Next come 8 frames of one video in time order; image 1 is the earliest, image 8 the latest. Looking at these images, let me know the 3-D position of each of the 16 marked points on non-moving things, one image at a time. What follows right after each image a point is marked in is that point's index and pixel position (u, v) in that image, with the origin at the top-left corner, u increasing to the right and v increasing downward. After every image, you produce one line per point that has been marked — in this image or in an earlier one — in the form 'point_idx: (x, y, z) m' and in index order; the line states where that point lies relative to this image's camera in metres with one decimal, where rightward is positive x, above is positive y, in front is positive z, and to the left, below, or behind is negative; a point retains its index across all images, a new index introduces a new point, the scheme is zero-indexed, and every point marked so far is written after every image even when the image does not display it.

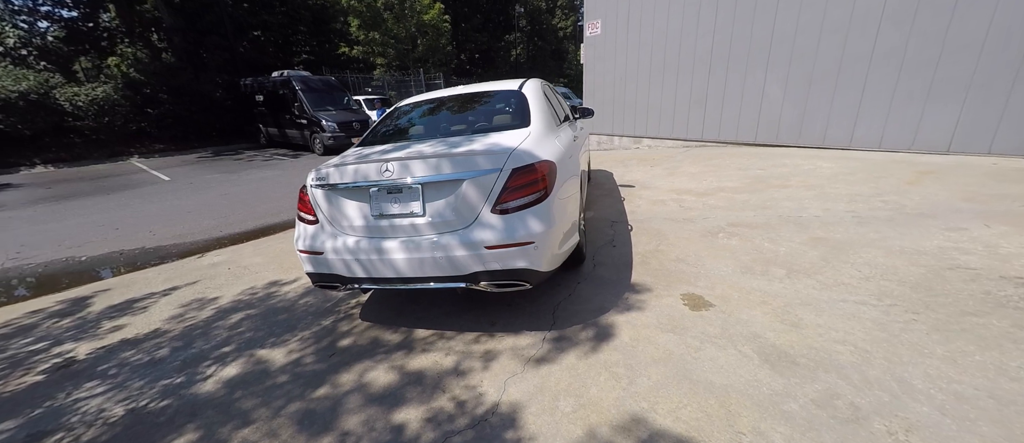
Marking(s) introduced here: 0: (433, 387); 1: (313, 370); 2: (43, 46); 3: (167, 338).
0: (-0.4, -0.8, +2.0) m
1: (-1.1, -0.8, +2.2) m
2: (-15.1, +5.5, +12.5) m
3: (-2.4, -0.8, +2.7) m
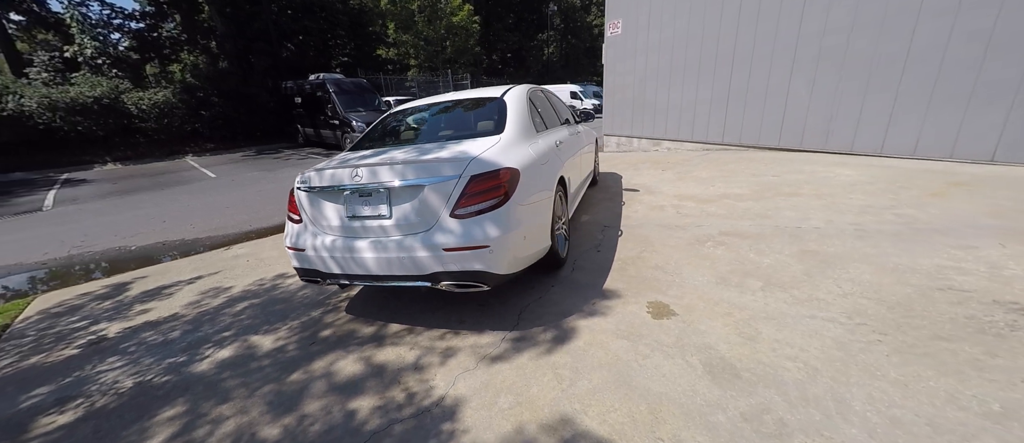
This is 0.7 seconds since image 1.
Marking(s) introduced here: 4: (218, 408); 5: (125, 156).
0: (-0.7, -0.9, +2.1) m
1: (-1.4, -0.8, +2.4) m
2: (-14.2, +5.9, +14.0) m
3: (-2.6, -0.8, +3.1) m
4: (-1.5, -1.0, +2.1) m
5: (-12.7, +2.2, +12.8) m
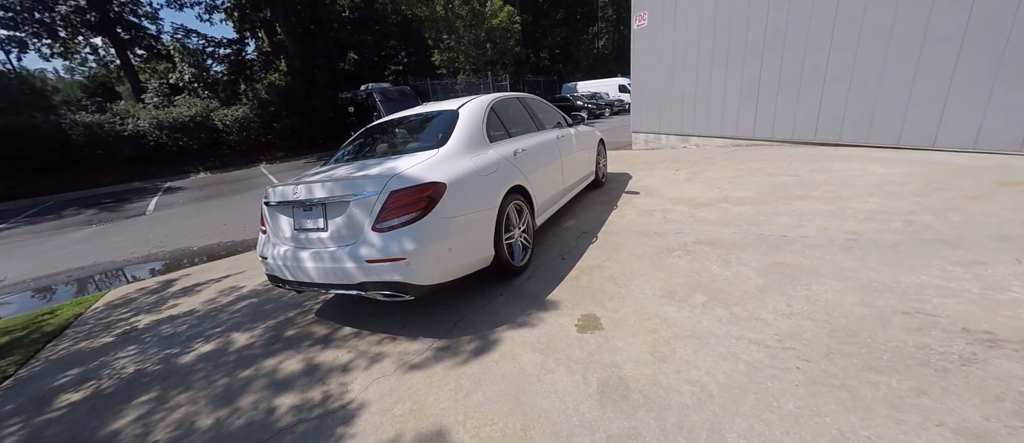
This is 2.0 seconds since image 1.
0: (-1.2, -0.9, +2.4) m
1: (-1.8, -0.9, +2.8) m
2: (-12.7, +5.8, +16.2) m
3: (-3.0, -0.9, +3.6) m
4: (-2.0, -1.1, +2.4) m
5: (-11.3, +2.1, +14.8) m
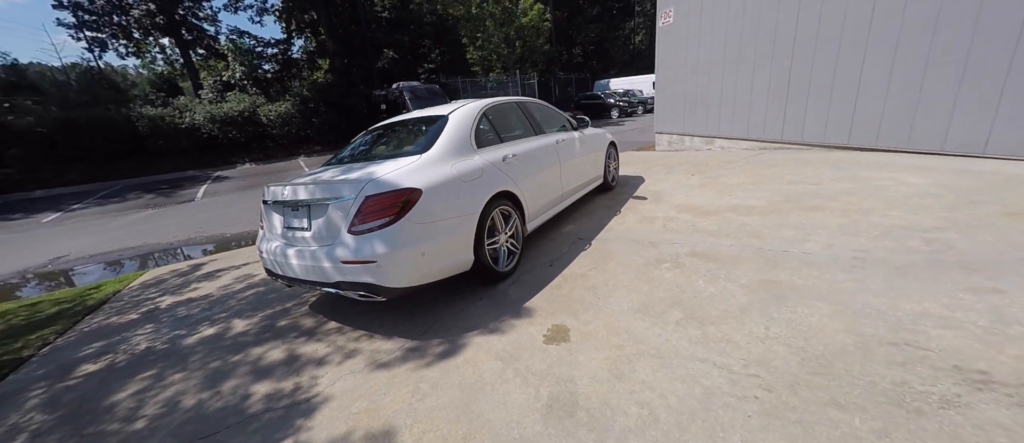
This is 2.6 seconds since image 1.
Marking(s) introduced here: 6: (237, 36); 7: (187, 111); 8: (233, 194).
0: (-1.4, -1.0, +2.5) m
1: (-2.0, -0.9, +3.0) m
2: (-11.3, +6.3, +17.2) m
3: (-3.1, -0.8, +3.9) m
4: (-2.2, -1.0, +2.6) m
5: (-10.2, +2.6, +15.8) m
6: (-12.2, +8.0, +17.3) m
7: (-12.6, +4.1, +15.1) m
8: (-7.7, +0.7, +10.8) m
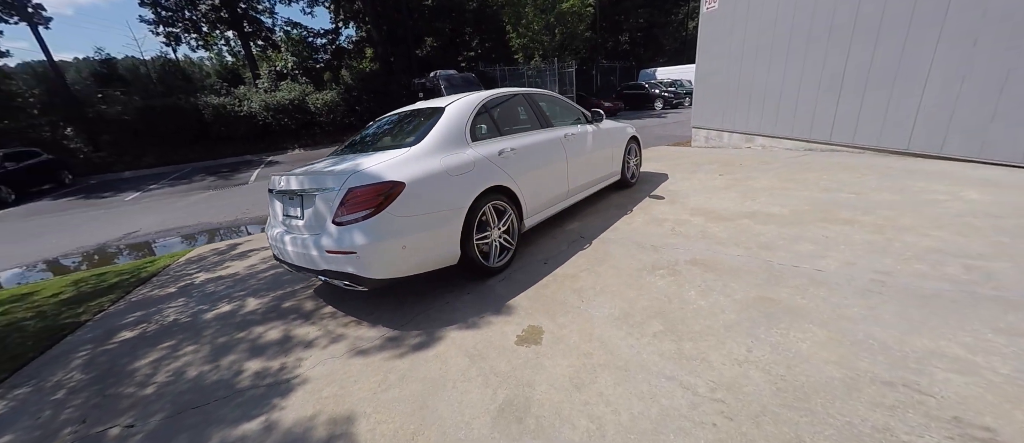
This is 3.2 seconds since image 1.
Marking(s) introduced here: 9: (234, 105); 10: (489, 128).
0: (-1.5, -0.9, +2.7) m
1: (-2.1, -0.8, +3.2) m
2: (-9.5, +7.3, +18.1) m
3: (-3.0, -0.6, +4.2) m
4: (-2.4, -0.9, +2.9) m
5: (-8.7, +3.4, +16.7) m
6: (-10.3, +9.0, +18.2) m
7: (-11.1, +5.1, +16.2) m
8: (-6.9, +1.3, +11.6) m
9: (-11.2, +4.7, +15.8) m
10: (-0.2, +0.8, +3.4) m
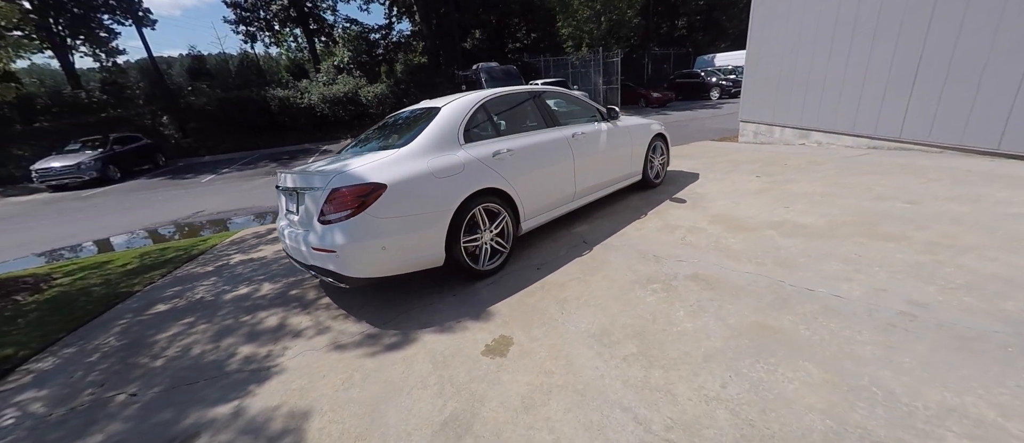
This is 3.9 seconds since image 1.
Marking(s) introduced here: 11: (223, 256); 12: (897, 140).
0: (-1.7, -0.8, +2.8) m
1: (-2.2, -0.7, +3.4) m
2: (-7.2, +7.9, +18.9) m
3: (-3.0, -0.5, +4.6) m
4: (-2.5, -0.8, +3.1) m
5: (-6.8, +4.0, +17.5) m
6: (-7.9, +9.7, +19.1) m
7: (-9.1, +5.7, +17.3) m
8: (-5.7, +1.7, +12.3) m
9: (-9.4, +5.4, +17.0) m
10: (-0.2, +0.8, +3.3) m
11: (-3.7, -0.5, +5.0) m
12: (+4.9, +1.0, +5.0) m
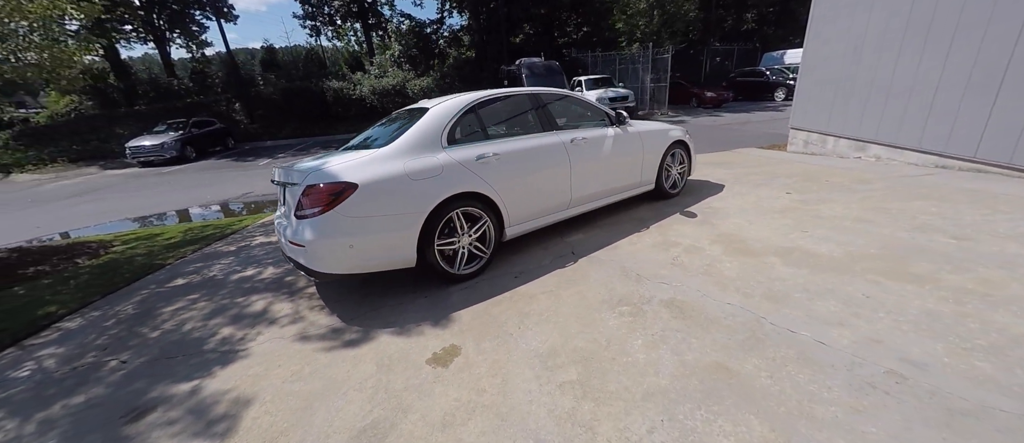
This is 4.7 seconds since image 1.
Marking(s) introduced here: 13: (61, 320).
0: (-1.9, -0.8, +3.0) m
1: (-2.3, -0.6, +3.6) m
2: (-4.8, +8.5, +19.5) m
3: (-2.9, -0.3, +4.8) m
4: (-2.7, -0.7, +3.4) m
5: (-4.8, +4.5, +18.1) m
6: (-5.3, +10.3, +19.7) m
7: (-7.0, +6.4, +18.2) m
8: (-4.5, +2.2, +12.8) m
9: (-7.3, +6.1, +17.9) m
10: (-0.3, +0.8, +3.2) m
11: (-3.6, -0.2, +5.4) m
12: (+5.0, +0.7, +4.3) m
13: (-3.9, -0.9, +3.4) m
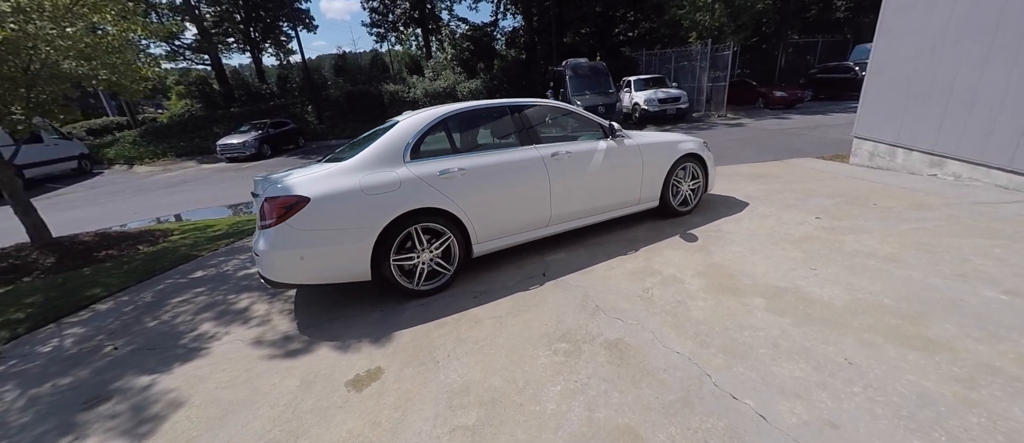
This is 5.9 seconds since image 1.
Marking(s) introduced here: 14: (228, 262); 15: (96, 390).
0: (-2.3, -0.8, +3.1) m
1: (-2.5, -0.6, +3.8) m
2: (-2.0, +8.5, +19.9) m
3: (-2.9, -0.3, +5.2) m
4: (-2.9, -0.7, +3.7) m
5: (-2.4, +4.6, +18.6) m
6: (-2.5, +10.4, +20.2) m
7: (-4.5, +6.6, +18.9) m
8: (-3.1, +2.2, +13.3) m
9: (-4.9, +6.2, +18.7) m
10: (-0.5, +0.6, +3.1) m
11: (-3.5, -0.2, +5.8) m
12: (+4.8, +0.3, +3.3) m
13: (-4.2, -0.8, +3.9) m
14: (-3.4, -0.5, +4.7) m
15: (-2.6, -1.1, +2.5) m
